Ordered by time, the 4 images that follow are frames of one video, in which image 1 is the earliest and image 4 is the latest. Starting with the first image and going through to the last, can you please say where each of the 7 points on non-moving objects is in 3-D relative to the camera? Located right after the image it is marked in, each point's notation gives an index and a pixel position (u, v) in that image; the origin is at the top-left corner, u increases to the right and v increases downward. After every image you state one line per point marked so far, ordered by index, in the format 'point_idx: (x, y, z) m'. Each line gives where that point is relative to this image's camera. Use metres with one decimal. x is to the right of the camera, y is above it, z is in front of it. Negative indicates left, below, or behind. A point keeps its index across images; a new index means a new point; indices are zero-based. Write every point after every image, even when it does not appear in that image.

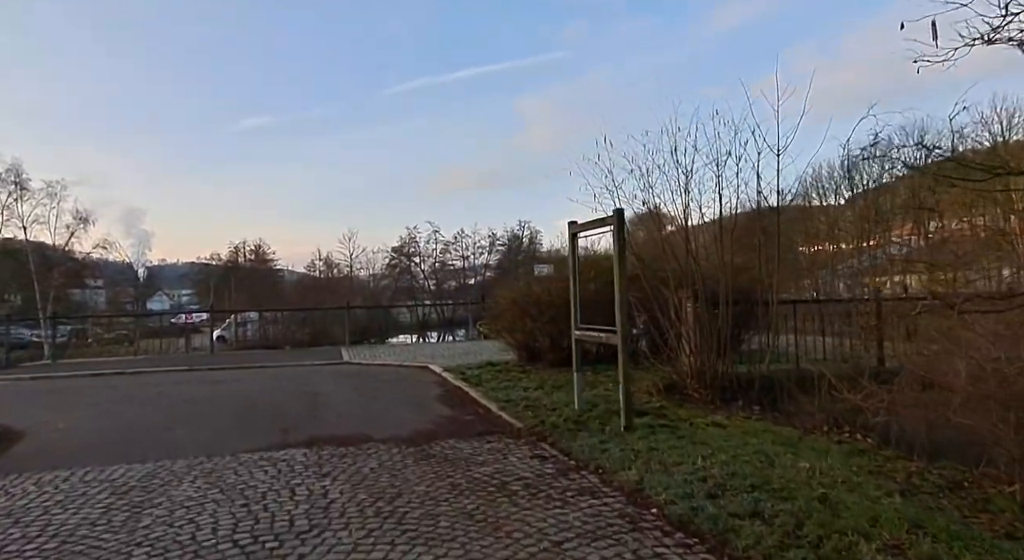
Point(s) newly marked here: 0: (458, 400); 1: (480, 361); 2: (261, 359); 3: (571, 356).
0: (-0.7, -1.7, +8.6) m
1: (-0.6, -1.7, +12.6) m
2: (-5.8, -1.9, +14.8) m
3: (+1.0, -1.4, +11.1) m
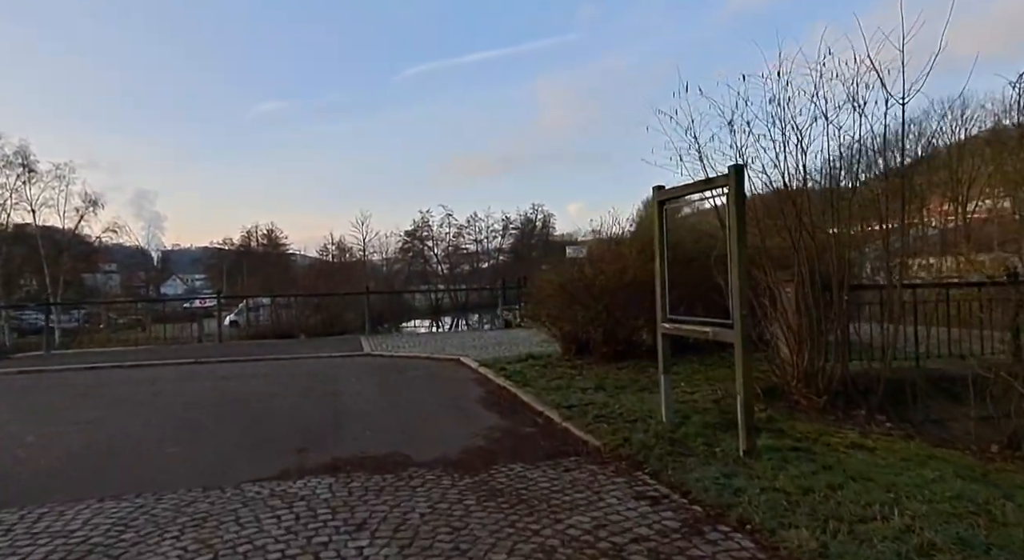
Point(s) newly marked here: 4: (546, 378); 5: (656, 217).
0: (0.0, -1.5, +7.2) m
1: (+0.1, -1.3, +11.2) m
2: (-5.1, -1.5, +13.5) m
3: (+1.8, -1.1, +9.7) m
4: (+0.5, -1.4, +8.7) m
5: (+1.3, +0.6, +5.7) m
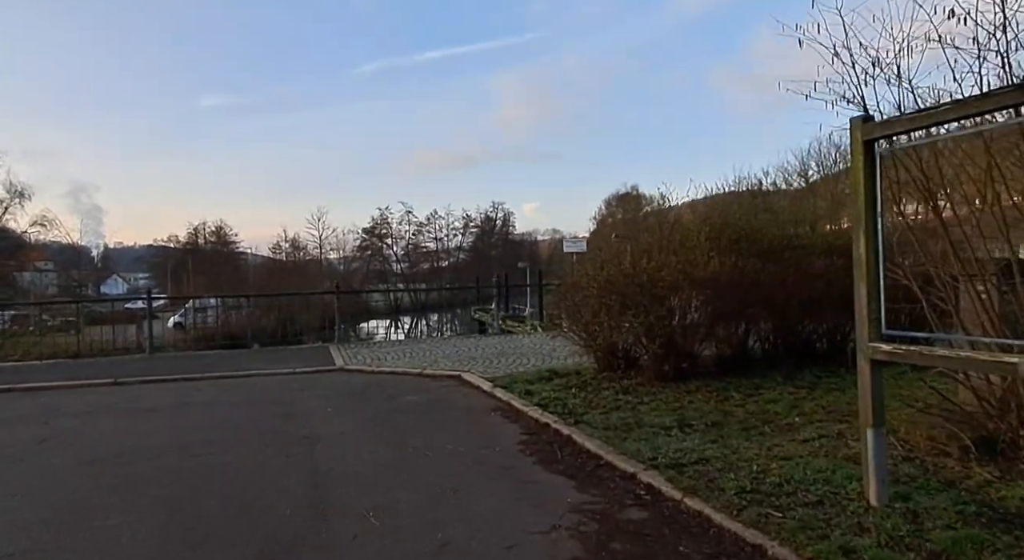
0: (+0.5, -1.4, +4.9) m
1: (+0.4, -1.3, +8.9) m
2: (-5.0, -1.5, +10.8) m
3: (+2.1, -1.1, +7.5) m
4: (+0.9, -1.4, +6.4) m
5: (+1.9, +0.6, +3.5) m
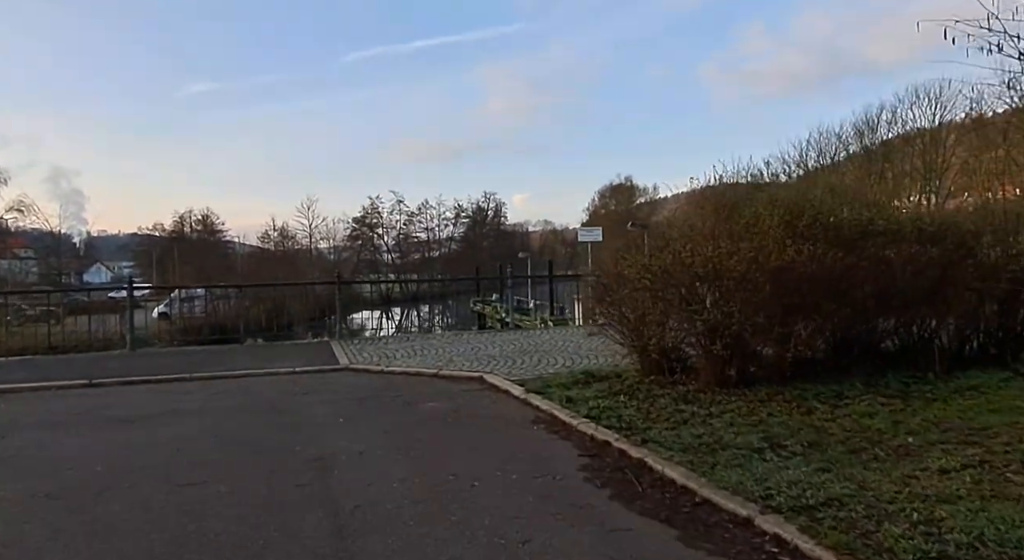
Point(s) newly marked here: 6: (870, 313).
0: (+0.9, -1.4, +3.9) m
1: (+0.7, -1.2, +7.9) m
2: (-4.6, -1.3, +9.7) m
3: (+2.5, -1.0, +6.5) m
4: (+1.3, -1.3, +5.4) m
5: (+2.4, +0.7, +2.5) m
6: (+3.9, -0.3, +6.8) m
